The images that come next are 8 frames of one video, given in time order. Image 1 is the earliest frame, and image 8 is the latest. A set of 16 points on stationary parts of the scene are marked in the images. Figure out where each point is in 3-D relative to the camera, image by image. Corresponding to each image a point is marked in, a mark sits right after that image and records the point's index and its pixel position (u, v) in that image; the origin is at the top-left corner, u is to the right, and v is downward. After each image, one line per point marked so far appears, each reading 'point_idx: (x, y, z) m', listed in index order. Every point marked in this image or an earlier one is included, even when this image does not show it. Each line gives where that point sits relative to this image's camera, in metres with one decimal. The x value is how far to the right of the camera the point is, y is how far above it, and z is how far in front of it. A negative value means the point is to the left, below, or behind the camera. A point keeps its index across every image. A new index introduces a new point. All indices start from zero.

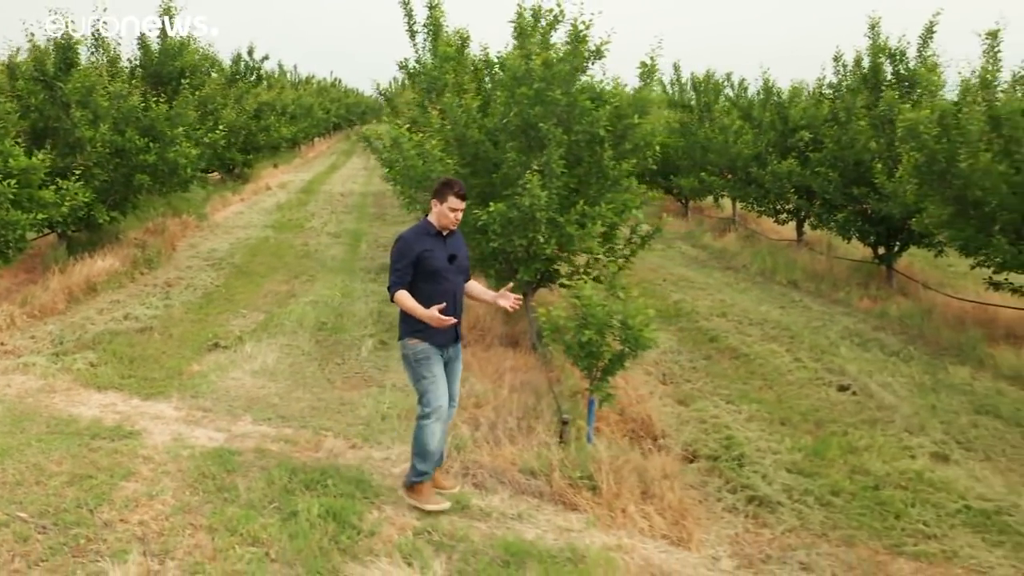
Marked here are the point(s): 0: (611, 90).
0: (+0.7, +1.4, +7.2) m
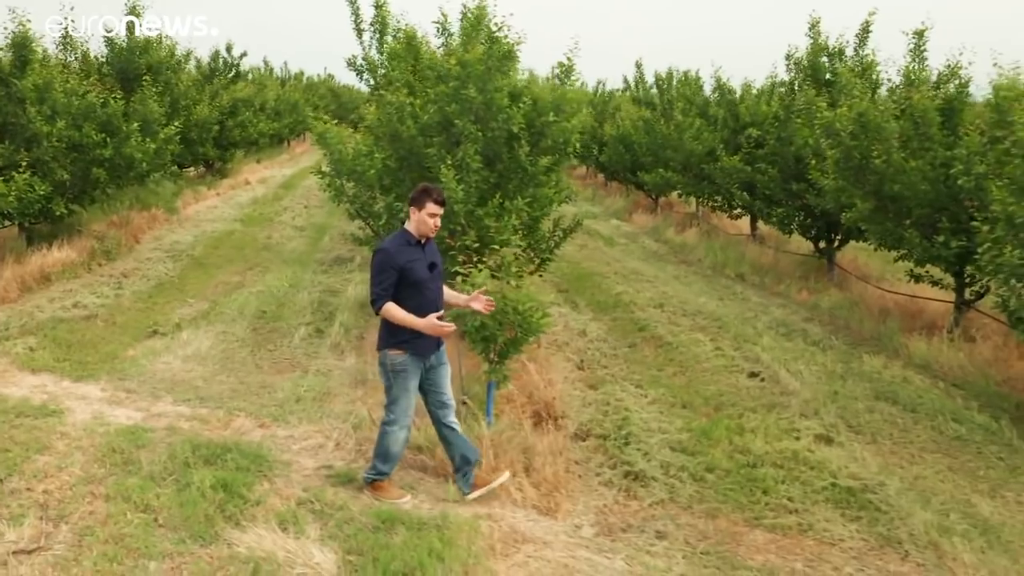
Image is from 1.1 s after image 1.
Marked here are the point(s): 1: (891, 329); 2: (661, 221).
0: (+0.1, +1.5, +7.6) m
1: (+3.3, -0.4, +8.9) m
2: (+2.6, +1.2, +17.8) m
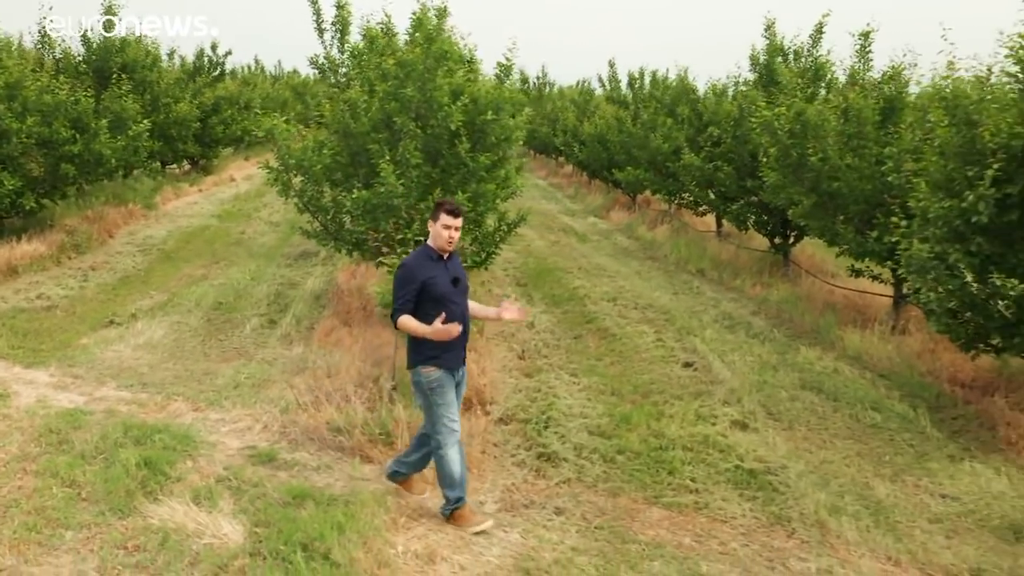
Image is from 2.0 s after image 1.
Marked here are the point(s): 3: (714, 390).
0: (-0.3, +1.5, +7.8) m
1: (+2.8, -0.3, +9.2) m
2: (+2.2, +1.2, +18.1) m
3: (+1.5, -0.7, +7.5) m
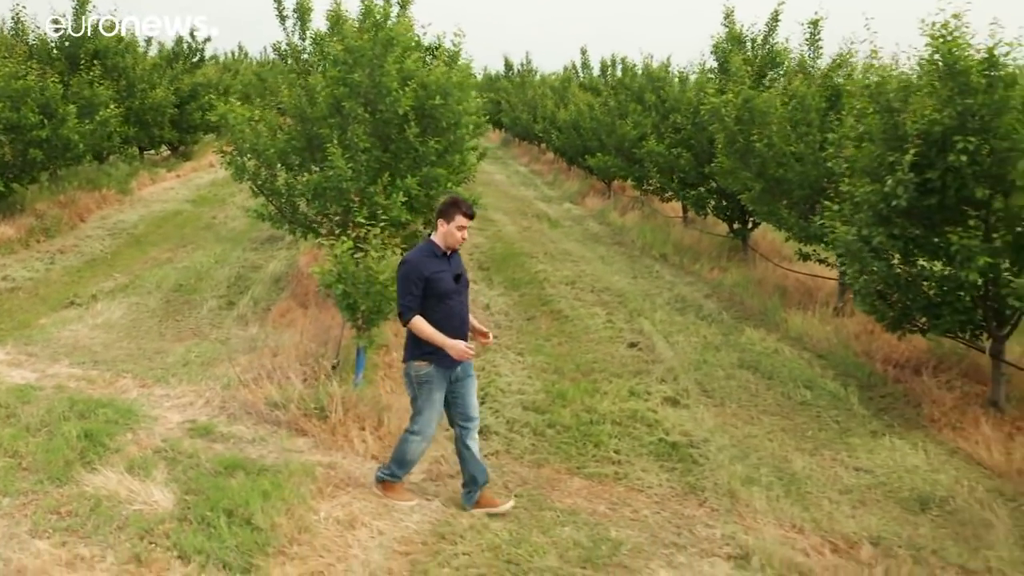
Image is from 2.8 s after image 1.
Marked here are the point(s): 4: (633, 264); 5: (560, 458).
0: (-0.7, +1.7, +8.0) m
1: (+2.4, -0.2, +9.4) m
2: (+1.7, +1.5, +18.3) m
3: (+1.1, -0.6, +7.7) m
4: (+1.5, +0.3, +12.4) m
5: (+0.3, -1.0, +5.8) m
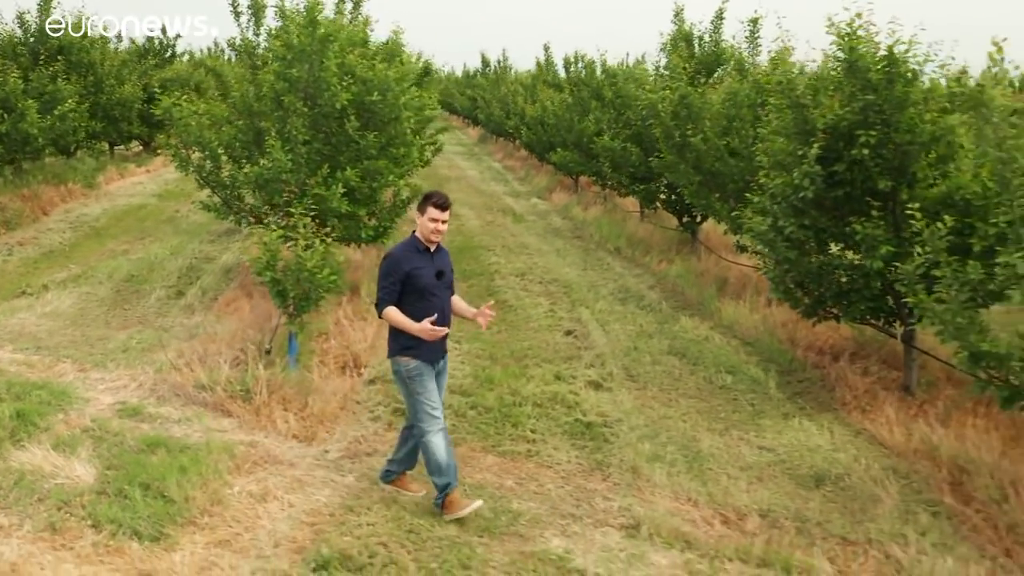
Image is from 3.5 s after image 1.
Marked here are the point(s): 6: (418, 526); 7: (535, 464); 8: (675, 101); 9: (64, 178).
0: (-1.2, +1.8, +8.3) m
1: (+1.9, -0.1, +9.7) m
2: (+1.1, +1.6, +18.5) m
3: (+0.6, -0.5, +8.0) m
4: (+0.9, +0.4, +12.7) m
5: (-0.2, -0.9, +6.1) m
6: (-0.4, -1.1, +4.8) m
7: (+0.1, -1.0, +5.8) m
8: (+1.6, +1.8, +9.8) m
9: (-6.4, +1.6, +14.8) m
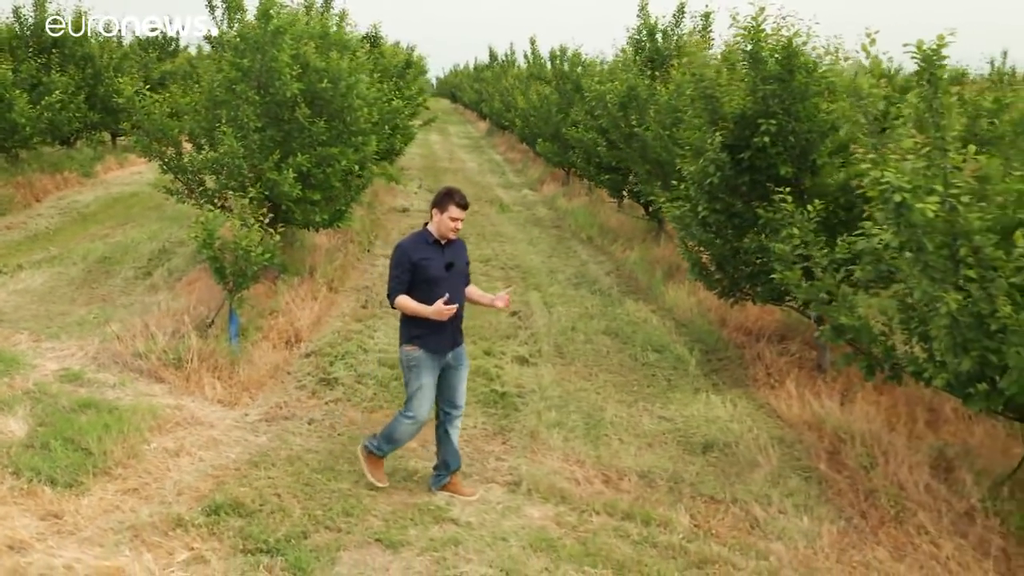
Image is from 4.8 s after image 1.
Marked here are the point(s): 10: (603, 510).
0: (-1.7, +1.9, +8.7) m
1: (+1.5, +0.1, +10.1) m
2: (+0.9, +1.8, +18.9) m
3: (+0.1, -0.4, +8.4) m
4: (+0.6, +0.5, +13.1) m
5: (-0.7, -0.7, +6.5) m
6: (-1.0, -1.0, +5.3) m
7: (-0.4, -0.9, +6.2) m
8: (+1.1, +1.9, +10.2) m
9: (-6.7, +1.8, +15.3) m
10: (+0.5, -1.1, +5.2) m
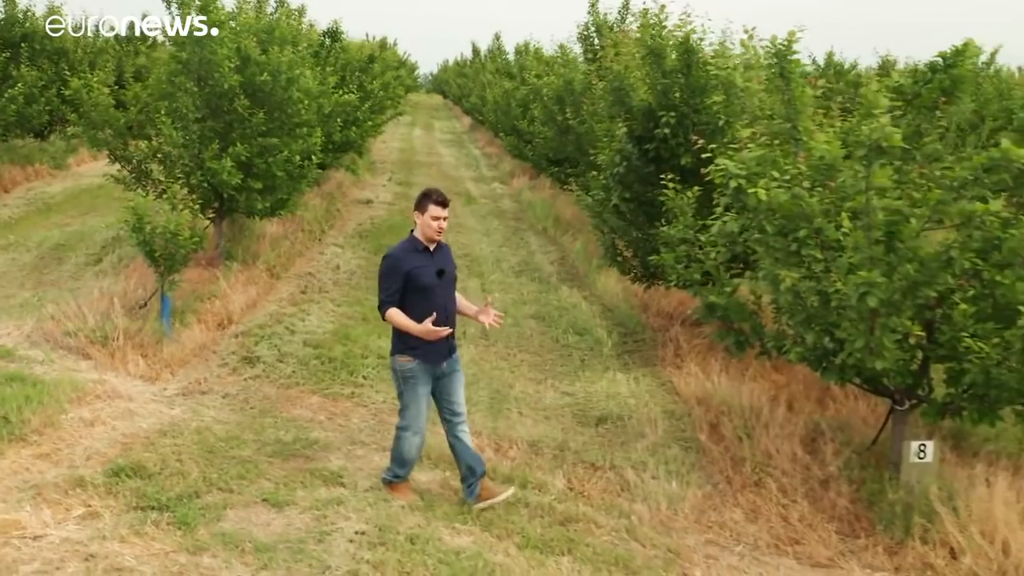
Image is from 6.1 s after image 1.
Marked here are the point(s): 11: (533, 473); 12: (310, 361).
0: (-2.3, +2.0, +9.1) m
1: (+0.9, +0.2, +10.4) m
2: (+0.3, +2.0, +19.3) m
3: (-0.5, -0.2, +8.7) m
4: (0.0, +0.7, +13.4) m
5: (-1.3, -0.6, +6.8) m
6: (-1.6, -0.9, +5.6) m
7: (-1.0, -0.7, +6.6) m
8: (+0.5, +2.1, +10.6) m
9: (-7.3, +2.0, +15.7) m
10: (-0.1, -1.0, +5.6) m
11: (+0.1, -1.0, +5.6) m
12: (-1.4, -0.5, +7.2) m
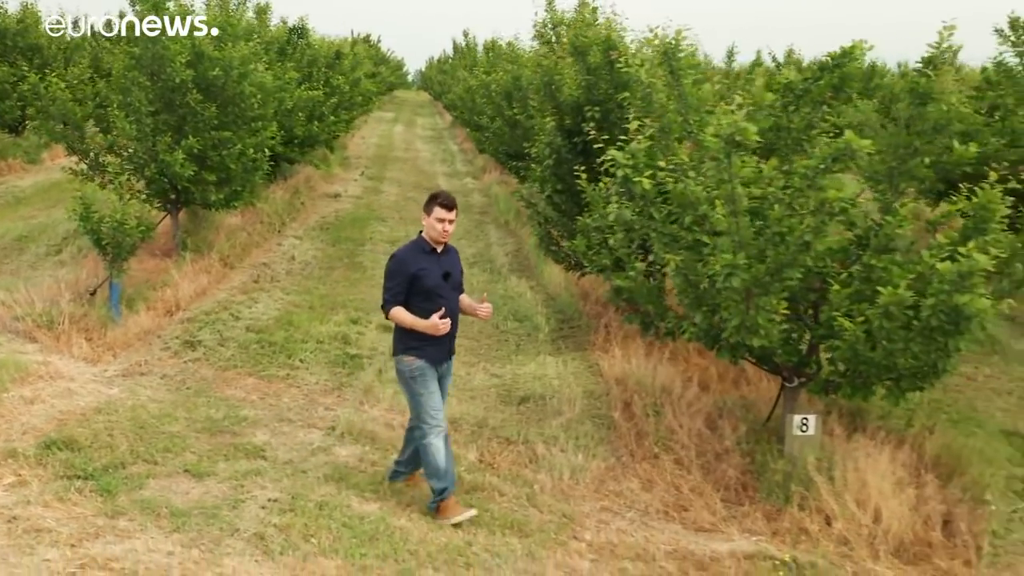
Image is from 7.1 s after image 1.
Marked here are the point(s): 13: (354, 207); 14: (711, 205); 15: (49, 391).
0: (-2.8, +2.1, +9.4) m
1: (+0.4, +0.3, +10.8) m
2: (-0.2, +2.1, +19.6) m
3: (-1.0, -0.1, +9.0) m
4: (-0.6, +0.8, +13.8) m
5: (-1.8, -0.5, +7.2) m
6: (-2.1, -0.8, +6.0) m
7: (-1.5, -0.6, +6.9) m
8: (0.0, +2.2, +10.9) m
9: (-7.8, +2.1, +16.0) m
10: (-0.6, -0.9, +5.9) m
11: (-0.4, -0.9, +5.9) m
12: (-1.9, -0.4, +7.5) m
13: (-2.2, +1.1, +14.5) m
14: (+1.0, +0.4, +5.1) m
15: (-2.9, -0.6, +6.3) m
